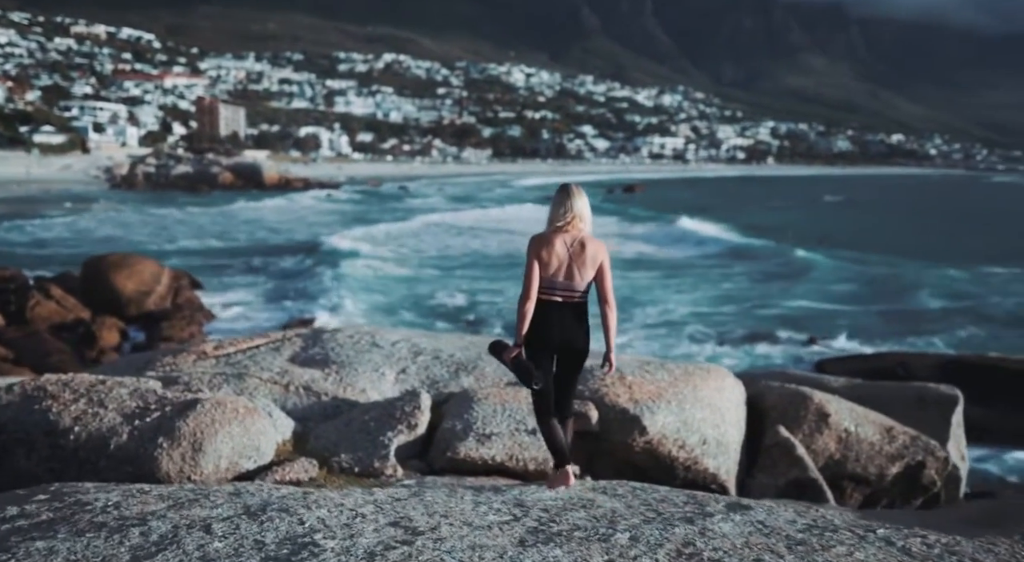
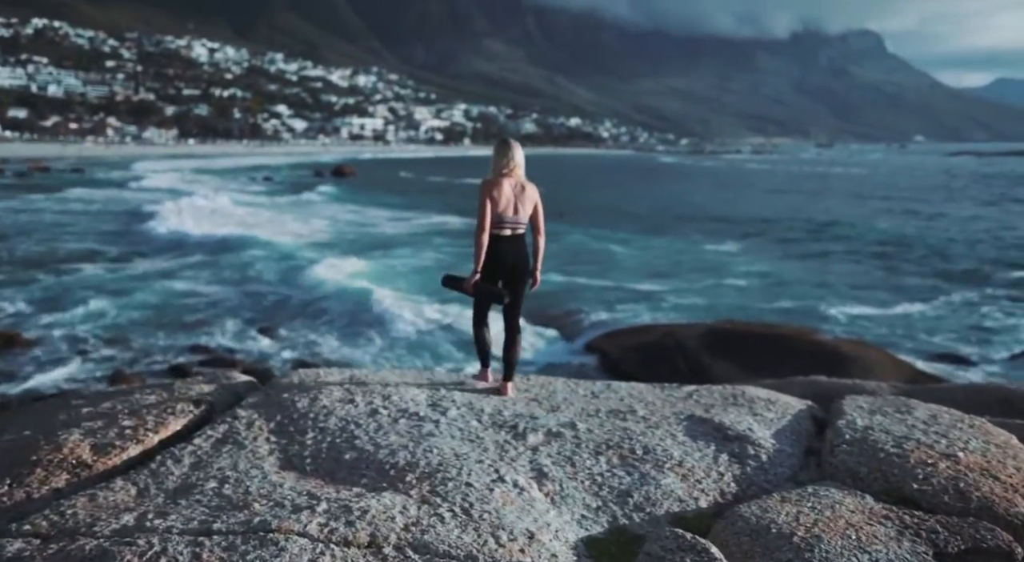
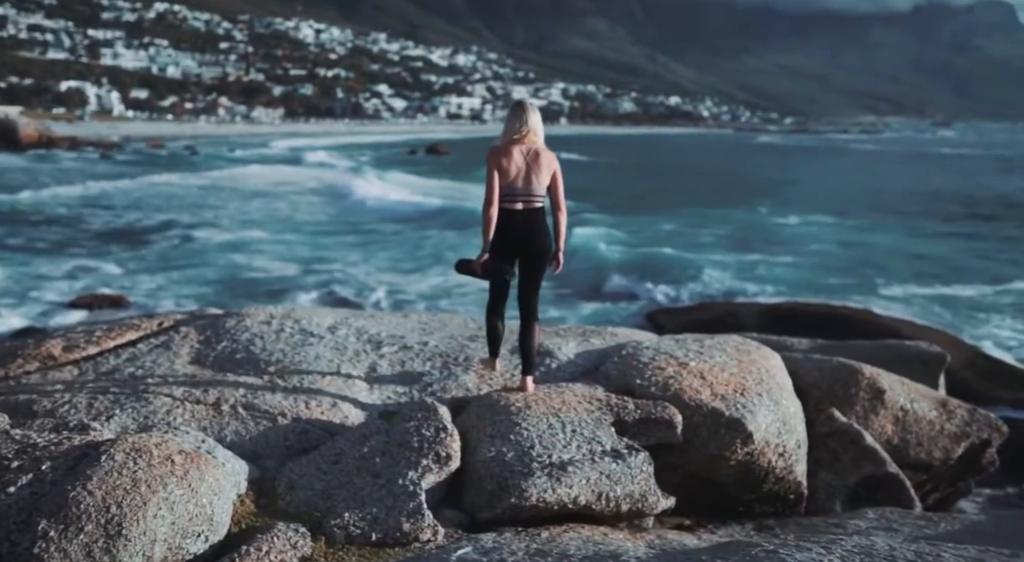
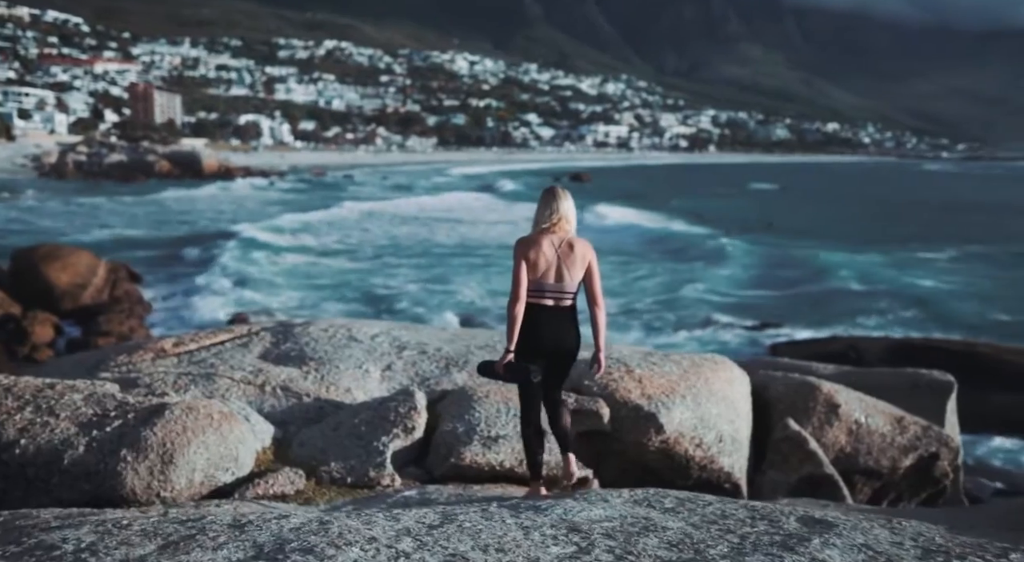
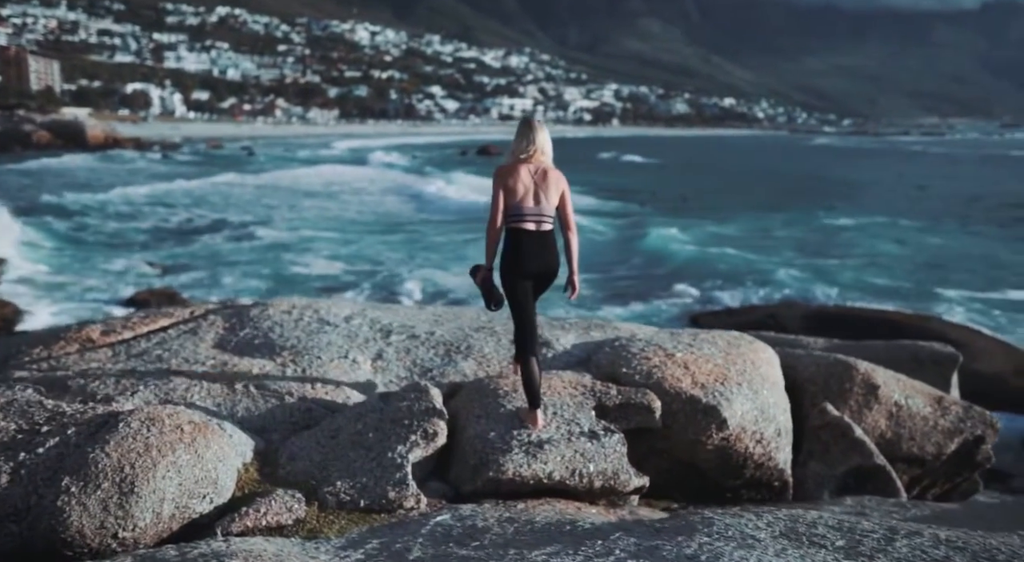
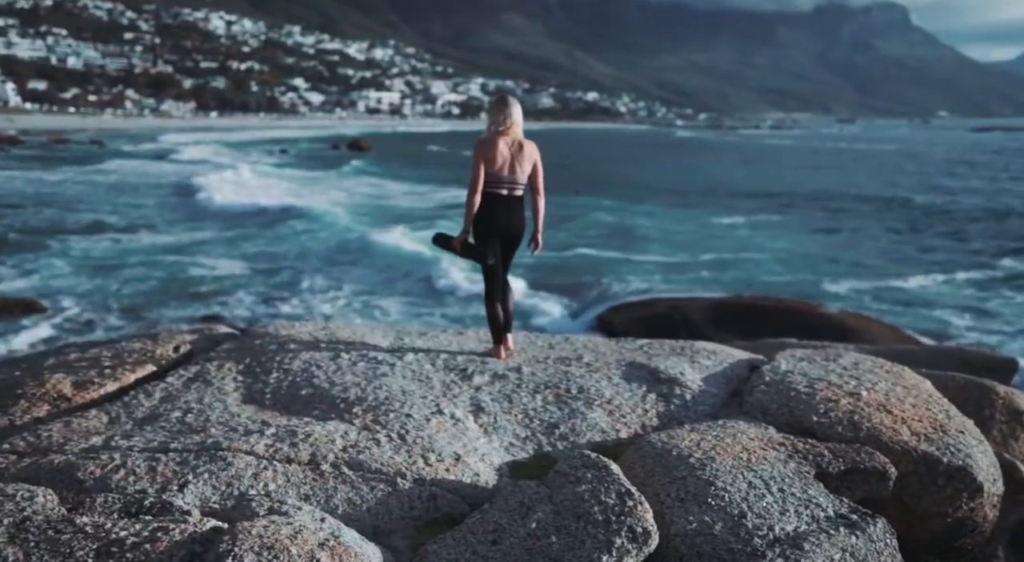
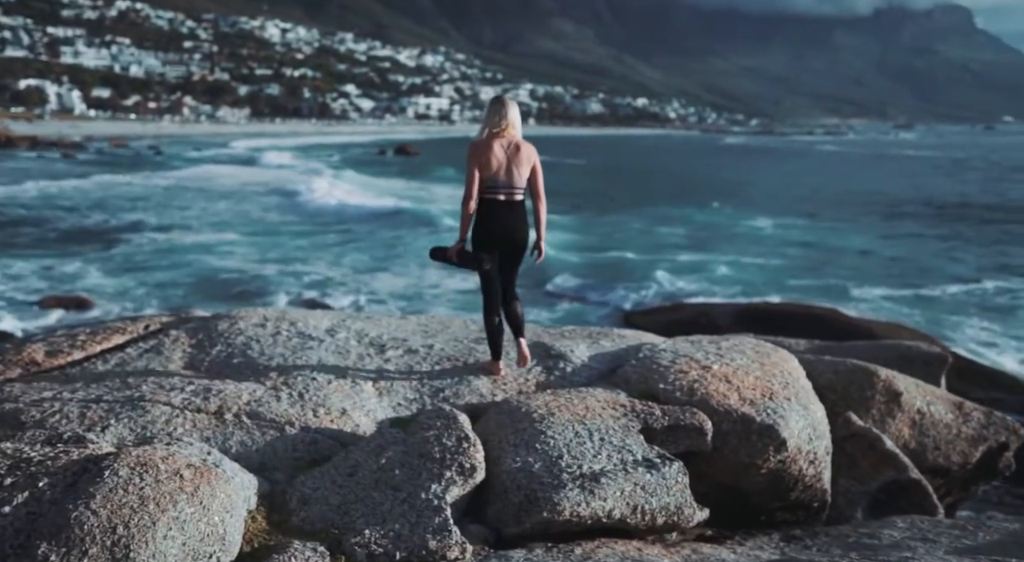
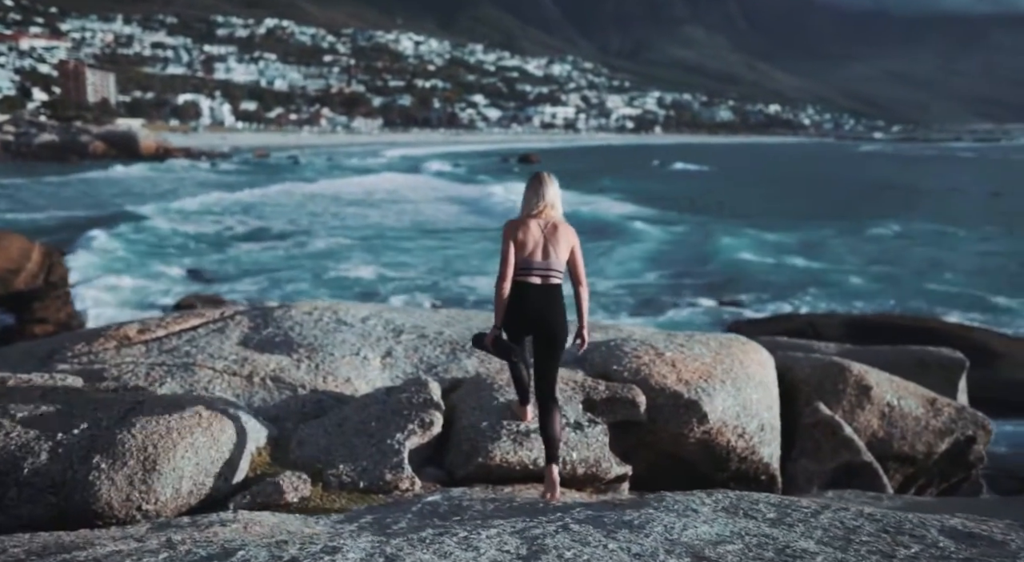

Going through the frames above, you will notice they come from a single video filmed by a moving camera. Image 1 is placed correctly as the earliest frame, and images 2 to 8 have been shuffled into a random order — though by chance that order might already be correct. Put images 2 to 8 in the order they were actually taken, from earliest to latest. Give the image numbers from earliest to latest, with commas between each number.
4, 8, 5, 3, 7, 6, 2
